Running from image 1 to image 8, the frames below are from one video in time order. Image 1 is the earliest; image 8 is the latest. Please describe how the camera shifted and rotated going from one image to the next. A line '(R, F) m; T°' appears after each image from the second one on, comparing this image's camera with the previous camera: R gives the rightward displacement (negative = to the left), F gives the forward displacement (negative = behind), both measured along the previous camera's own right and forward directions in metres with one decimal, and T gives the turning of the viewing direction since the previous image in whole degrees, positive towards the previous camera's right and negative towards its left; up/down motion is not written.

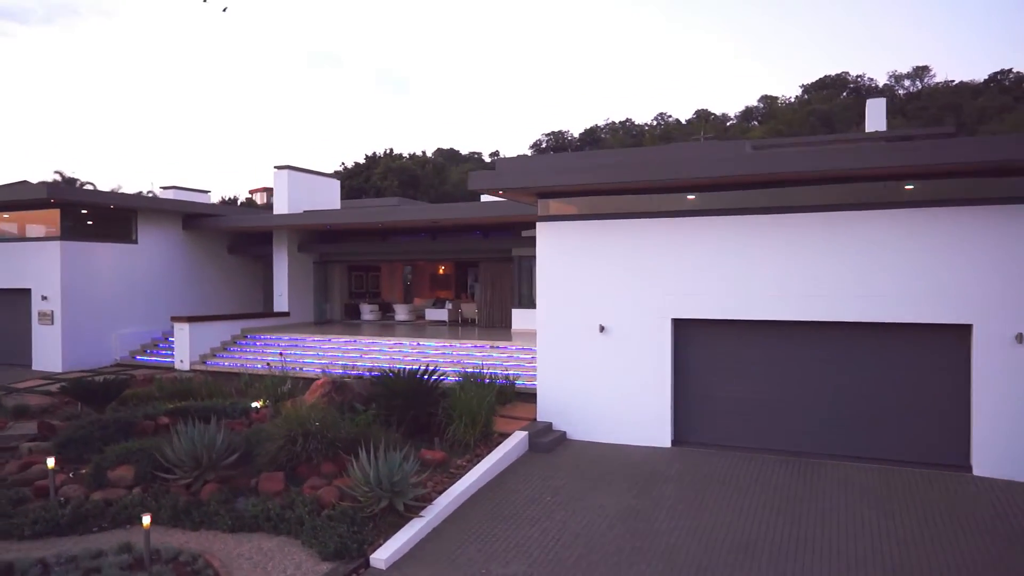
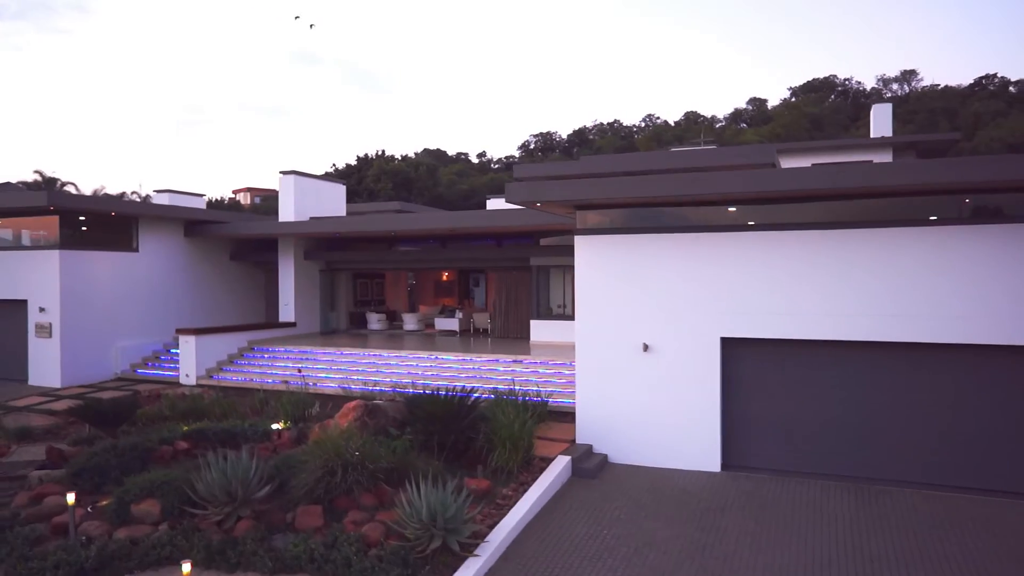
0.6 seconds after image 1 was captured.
(-0.8, +0.5) m; +1°
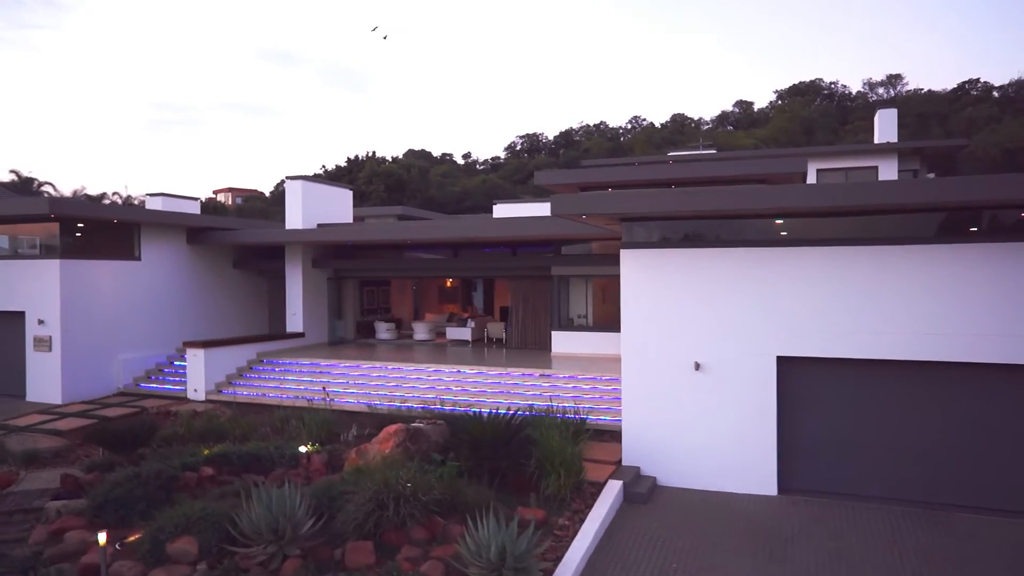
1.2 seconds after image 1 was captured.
(-0.8, +0.4) m; +2°
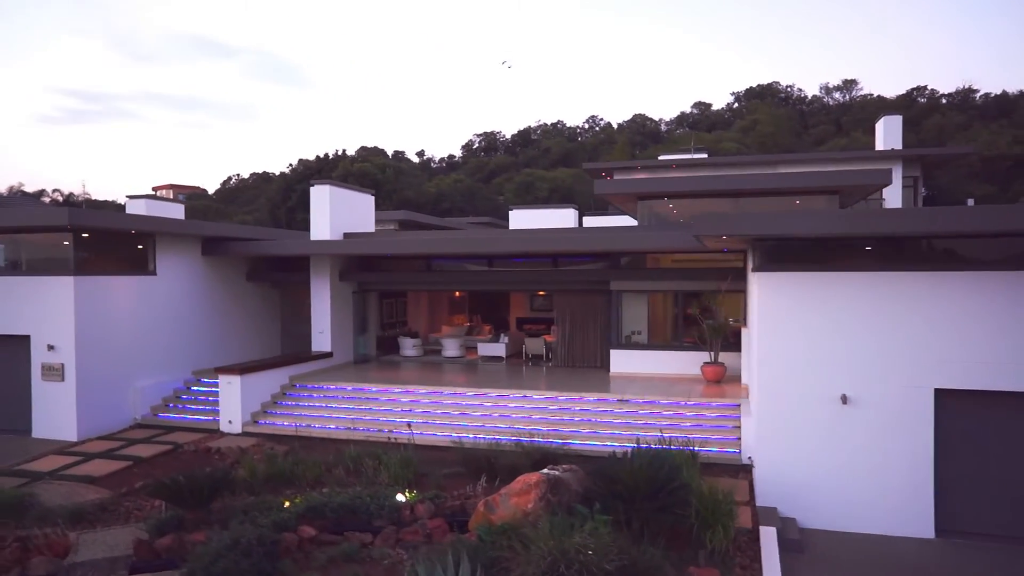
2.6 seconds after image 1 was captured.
(-2.2, +1.0) m; +5°
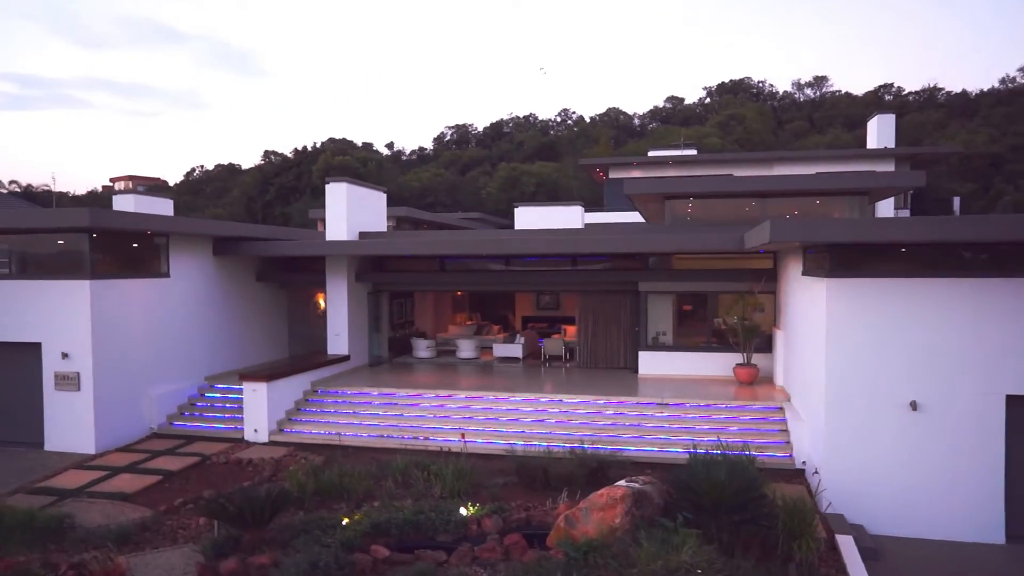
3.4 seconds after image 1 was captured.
(-1.2, +0.3) m; +3°
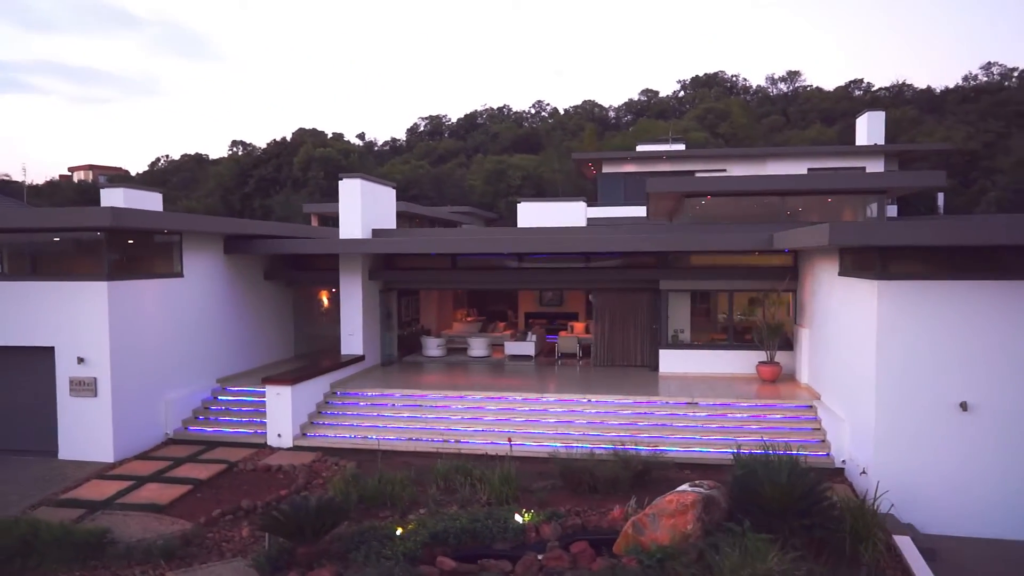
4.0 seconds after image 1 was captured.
(-1.0, +0.2) m; +3°
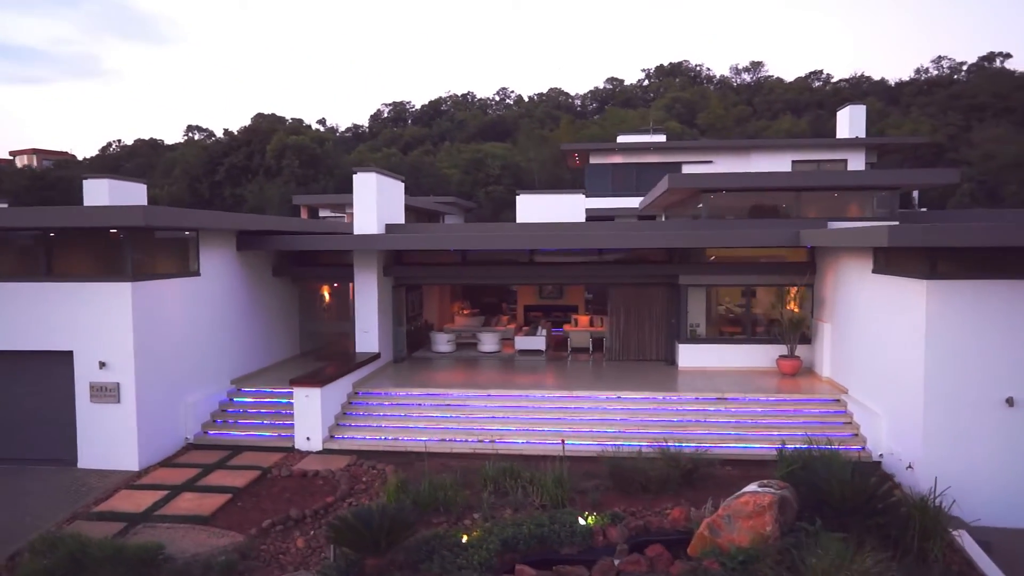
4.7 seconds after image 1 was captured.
(-1.2, +0.2) m; +4°
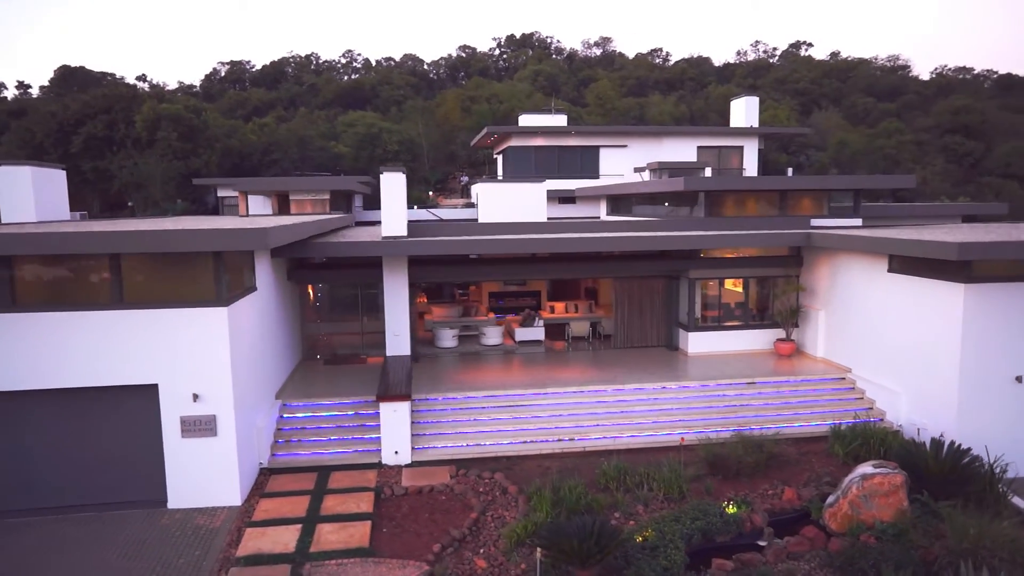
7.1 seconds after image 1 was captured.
(-4.1, +0.1) m; +14°
